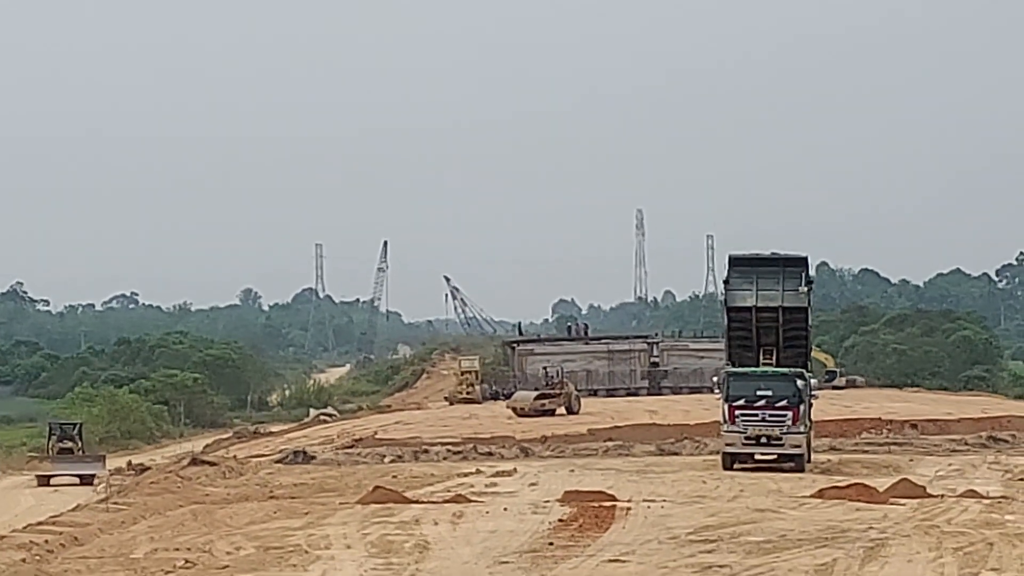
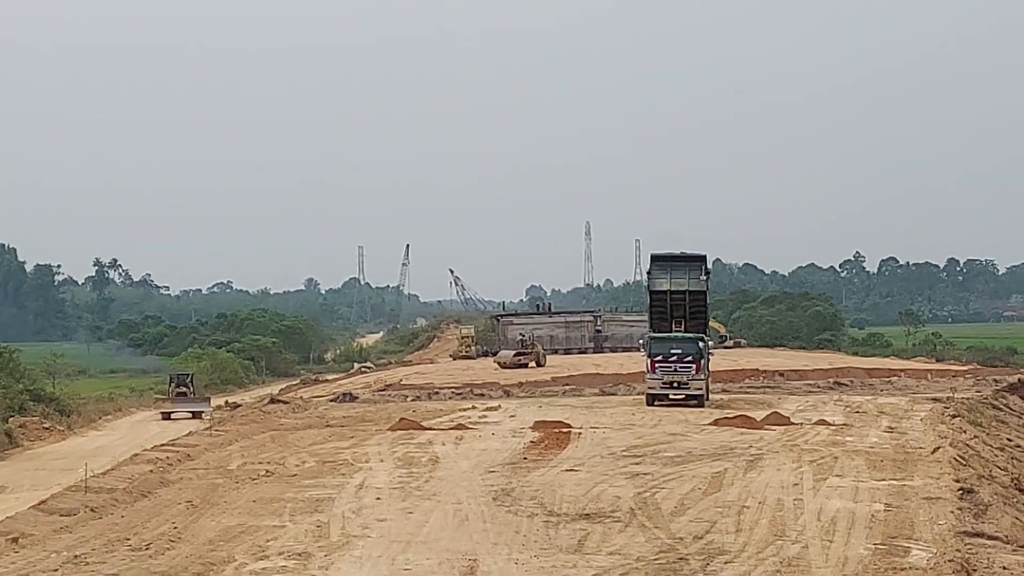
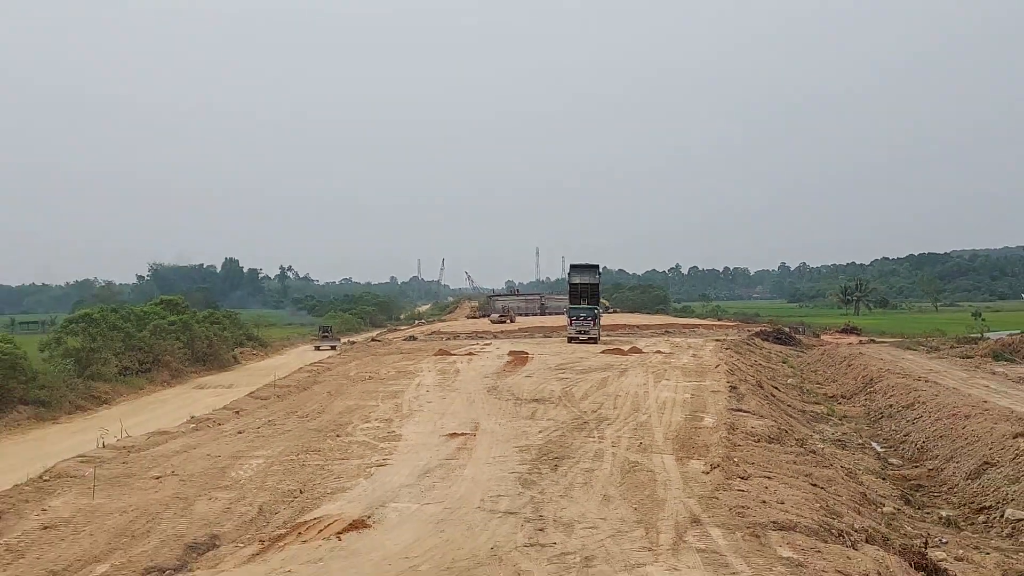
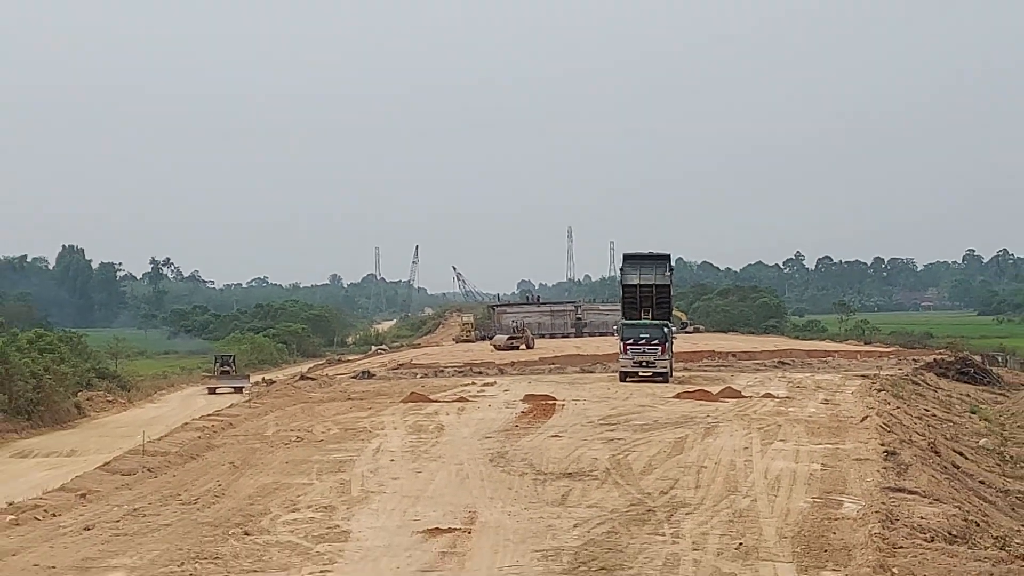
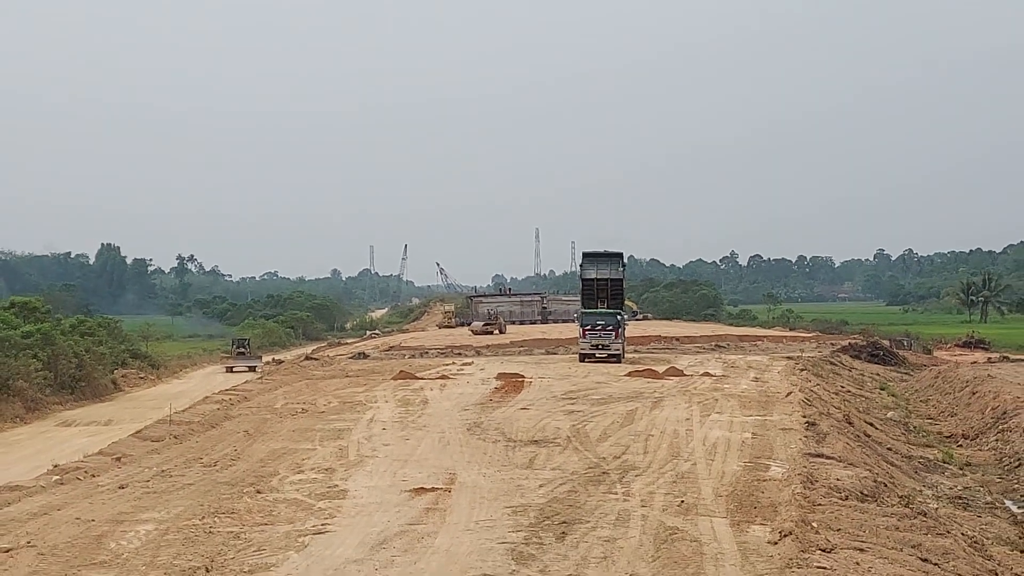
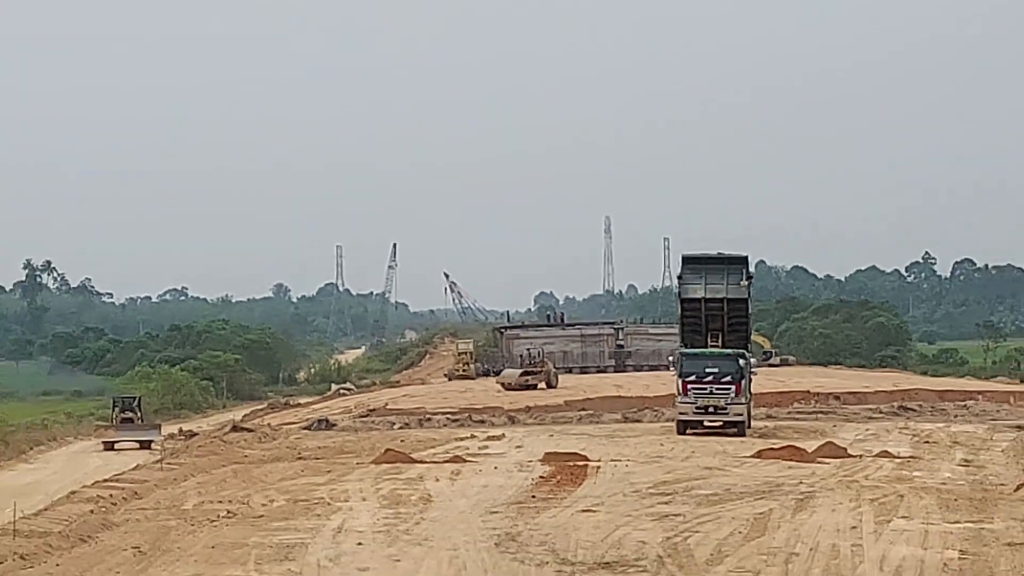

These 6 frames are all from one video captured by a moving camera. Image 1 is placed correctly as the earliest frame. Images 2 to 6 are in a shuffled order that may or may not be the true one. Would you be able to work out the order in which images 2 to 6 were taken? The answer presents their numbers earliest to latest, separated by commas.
6, 2, 4, 5, 3
